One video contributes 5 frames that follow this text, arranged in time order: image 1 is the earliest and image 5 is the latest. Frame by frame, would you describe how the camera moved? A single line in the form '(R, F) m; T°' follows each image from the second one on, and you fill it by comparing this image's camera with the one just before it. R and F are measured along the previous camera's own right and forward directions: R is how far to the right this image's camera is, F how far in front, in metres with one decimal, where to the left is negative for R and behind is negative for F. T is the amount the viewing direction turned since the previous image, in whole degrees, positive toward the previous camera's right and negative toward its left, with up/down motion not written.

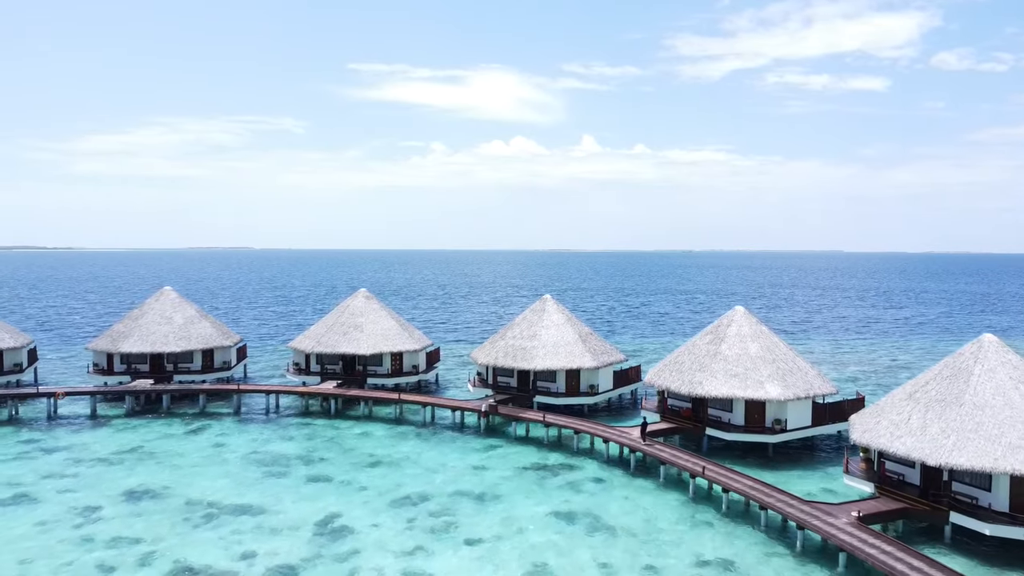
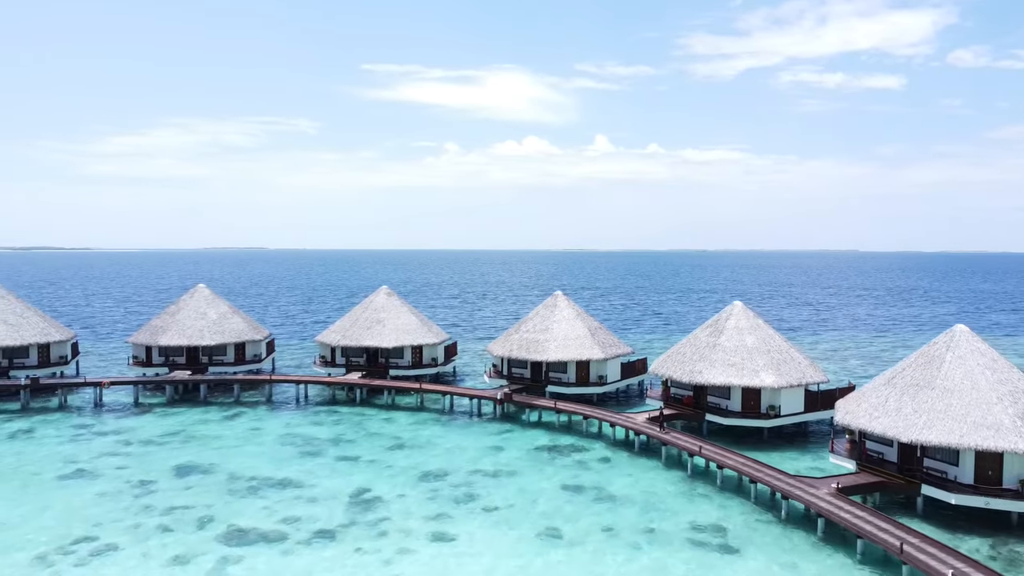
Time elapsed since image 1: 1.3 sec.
(0.0, -2.3) m; -1°
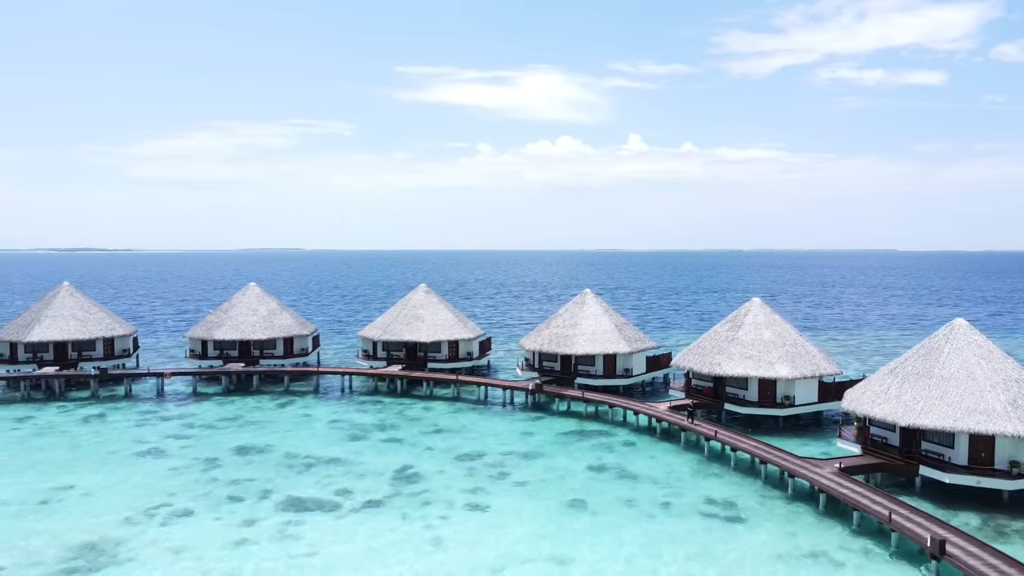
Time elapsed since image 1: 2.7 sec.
(+0.1, -2.3) m; -3°
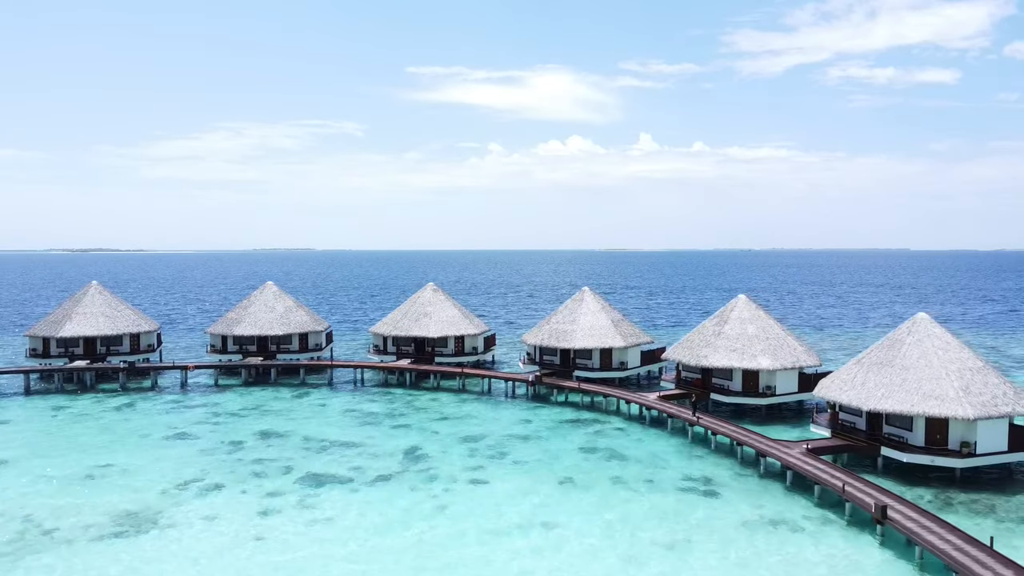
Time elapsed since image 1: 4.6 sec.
(+0.5, -2.3) m; -1°
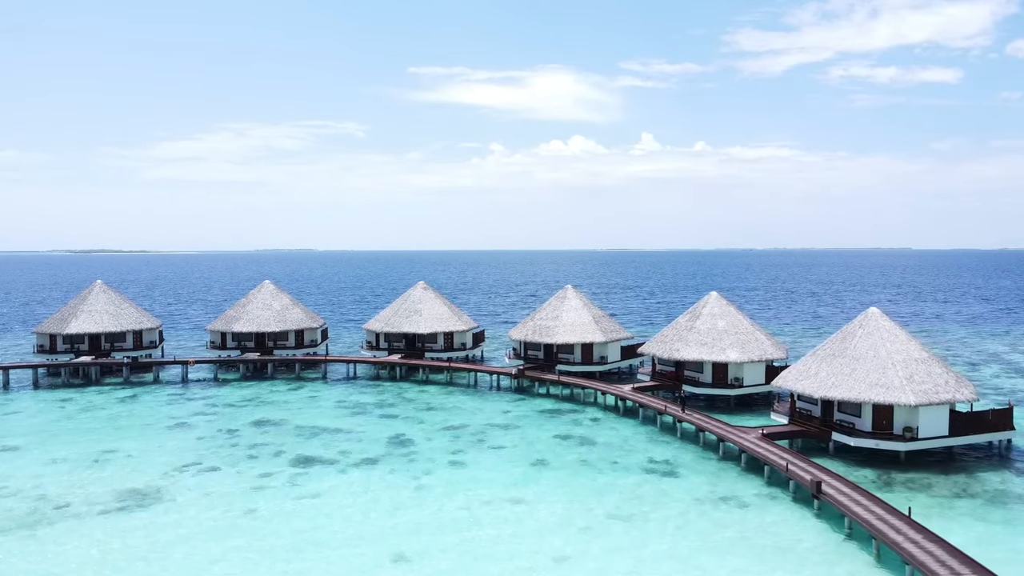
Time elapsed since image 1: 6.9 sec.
(+1.0, -1.8) m; 0°
